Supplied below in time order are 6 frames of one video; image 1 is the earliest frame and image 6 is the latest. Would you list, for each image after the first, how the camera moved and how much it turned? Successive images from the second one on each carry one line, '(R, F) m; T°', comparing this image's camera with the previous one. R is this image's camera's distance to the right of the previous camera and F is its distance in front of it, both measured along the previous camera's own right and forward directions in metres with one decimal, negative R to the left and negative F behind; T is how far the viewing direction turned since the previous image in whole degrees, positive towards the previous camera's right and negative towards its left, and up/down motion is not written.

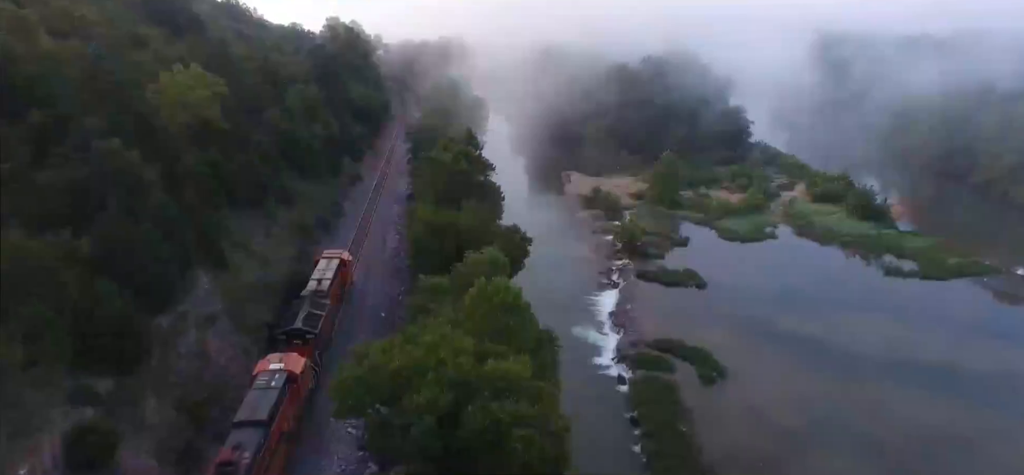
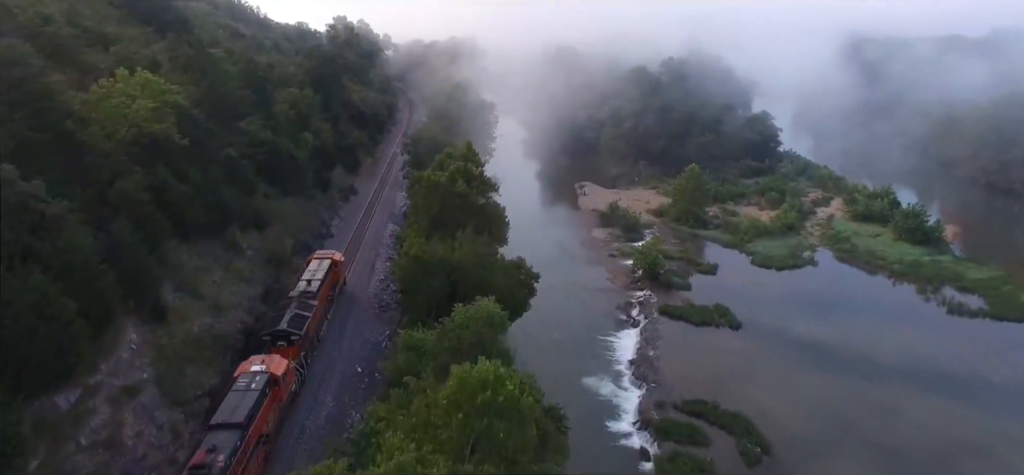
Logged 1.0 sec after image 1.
(+0.4, +5.1) m; -1°
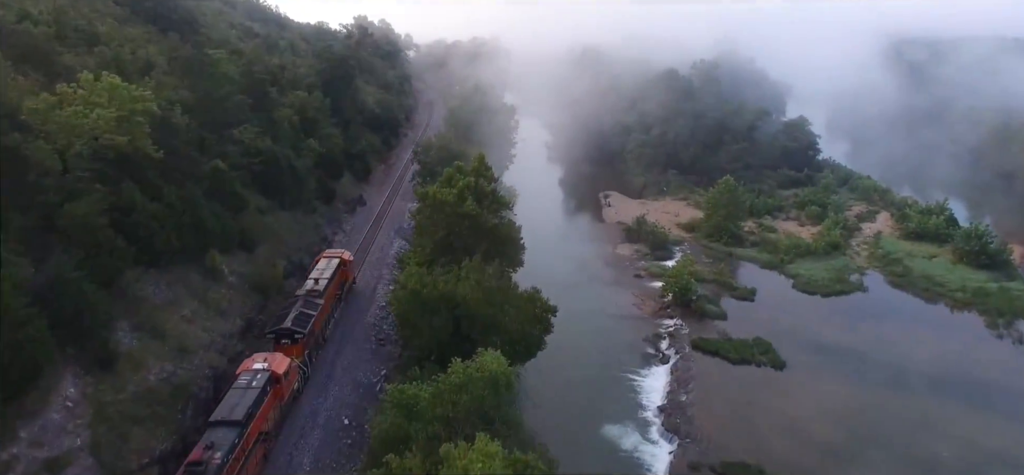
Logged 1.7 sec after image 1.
(+0.4, +3.7) m; -2°
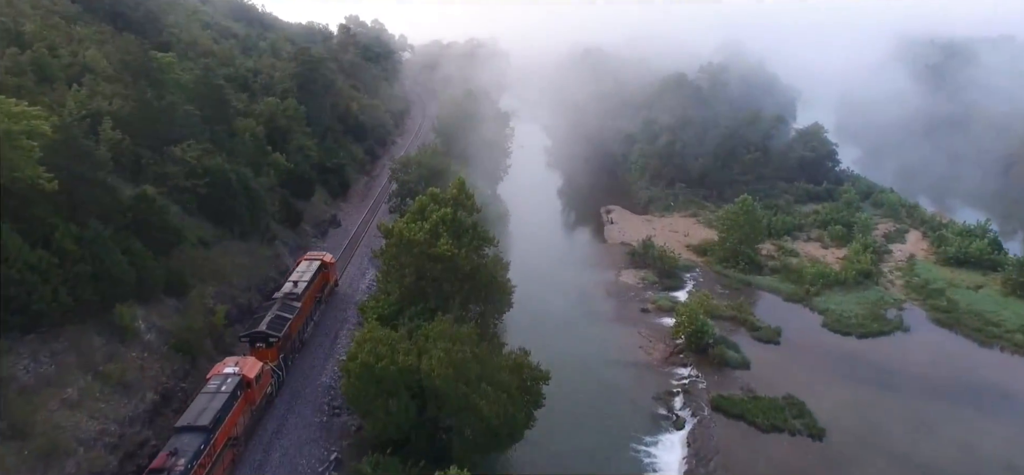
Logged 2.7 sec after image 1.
(+0.6, +5.2) m; 0°
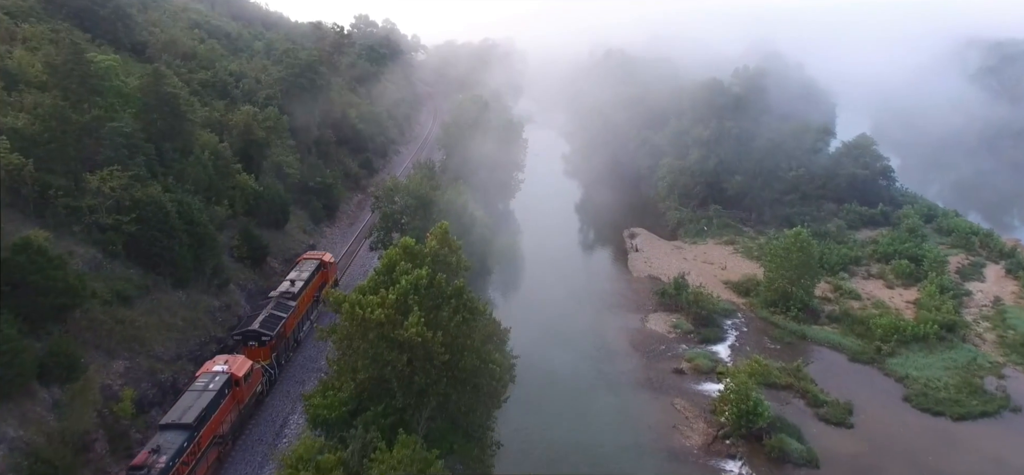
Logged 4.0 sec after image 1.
(+0.6, +6.7) m; -2°
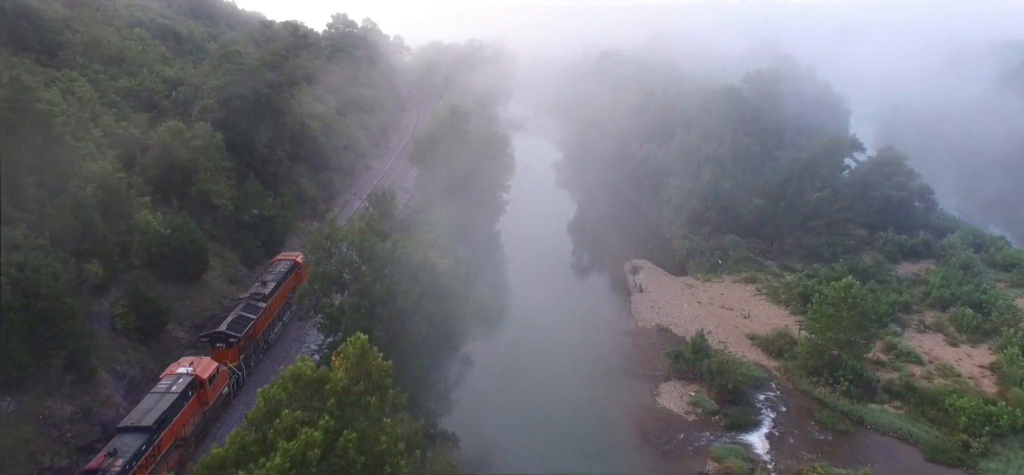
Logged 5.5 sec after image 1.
(+0.7, +7.6) m; +1°
